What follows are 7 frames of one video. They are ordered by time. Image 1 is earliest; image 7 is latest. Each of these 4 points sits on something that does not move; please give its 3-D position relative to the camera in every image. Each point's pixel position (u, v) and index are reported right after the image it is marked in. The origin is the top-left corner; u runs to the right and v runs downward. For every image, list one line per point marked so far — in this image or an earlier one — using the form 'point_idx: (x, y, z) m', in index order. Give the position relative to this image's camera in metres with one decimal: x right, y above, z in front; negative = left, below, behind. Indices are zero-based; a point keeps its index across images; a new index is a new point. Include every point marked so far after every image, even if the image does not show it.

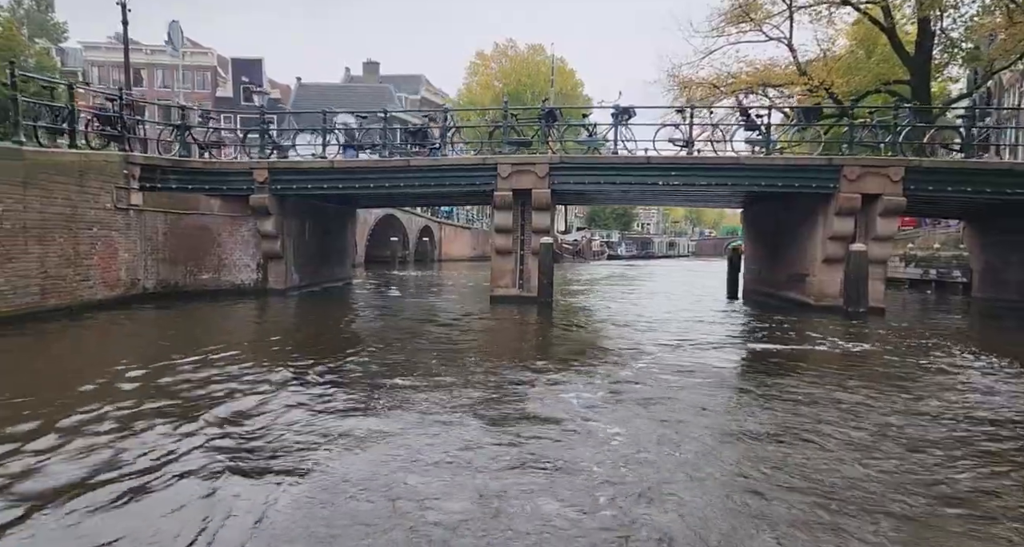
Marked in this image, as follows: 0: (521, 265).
0: (+0.2, +0.2, +16.2) m
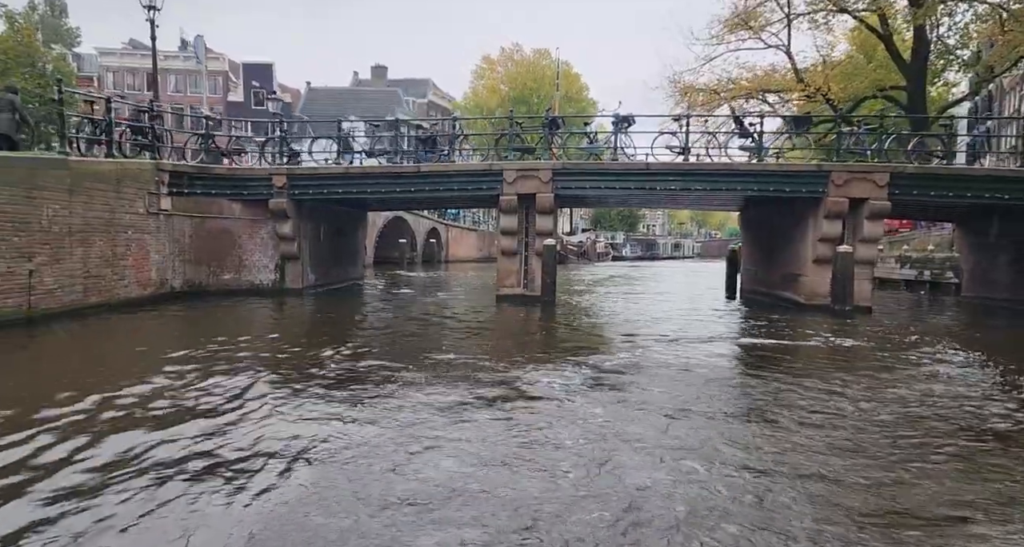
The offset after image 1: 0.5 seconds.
0: (+0.4, +0.2, +17.0) m
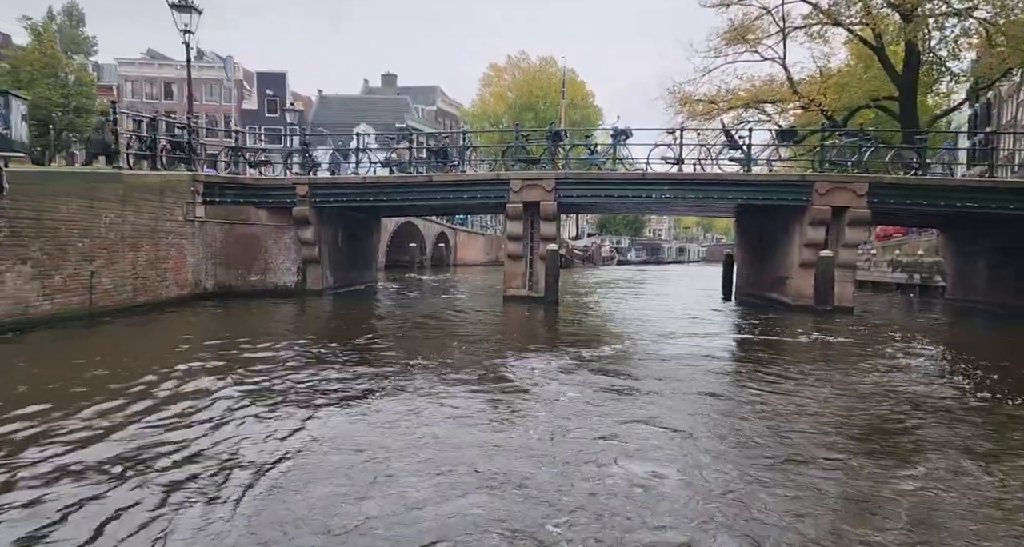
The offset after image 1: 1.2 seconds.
0: (+0.5, +0.2, +18.1) m
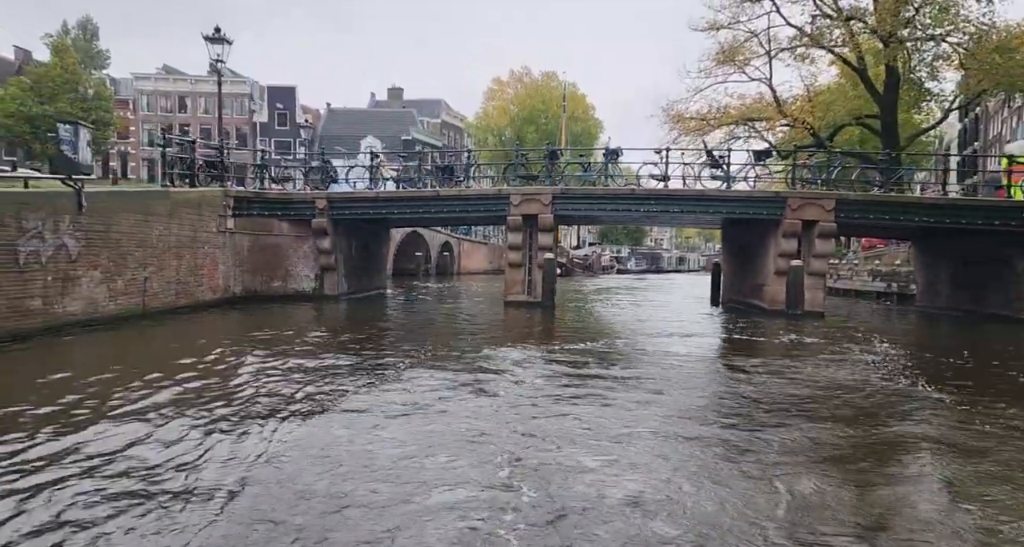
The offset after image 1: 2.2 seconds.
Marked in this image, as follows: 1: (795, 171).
0: (+0.5, -0.1, +19.7) m
1: (+8.3, +3.0, +18.6) m
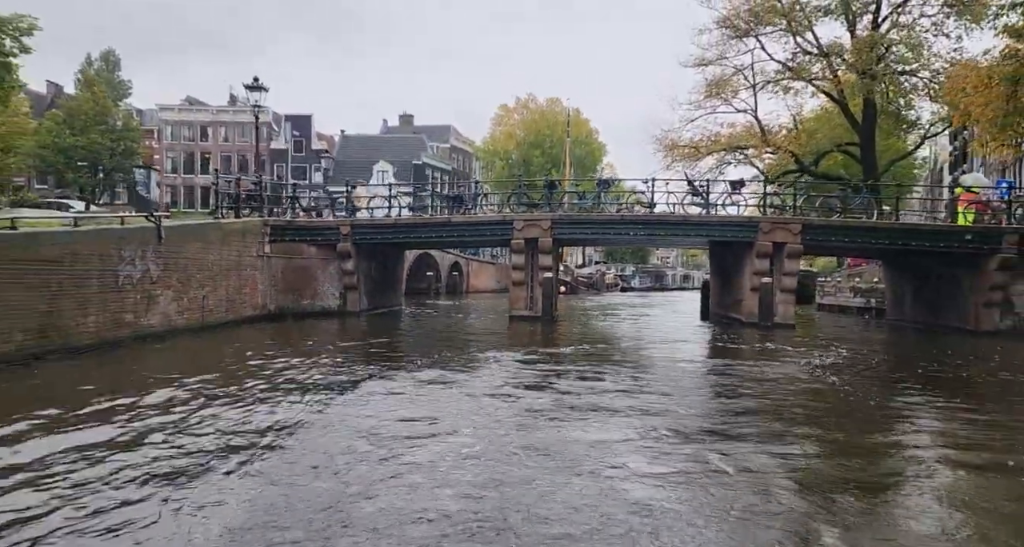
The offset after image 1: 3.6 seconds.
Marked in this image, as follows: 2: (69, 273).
0: (+0.7, -0.7, +21.9) m
1: (+8.4, +2.5, +20.8) m
2: (-7.2, 0.0, +10.4) m
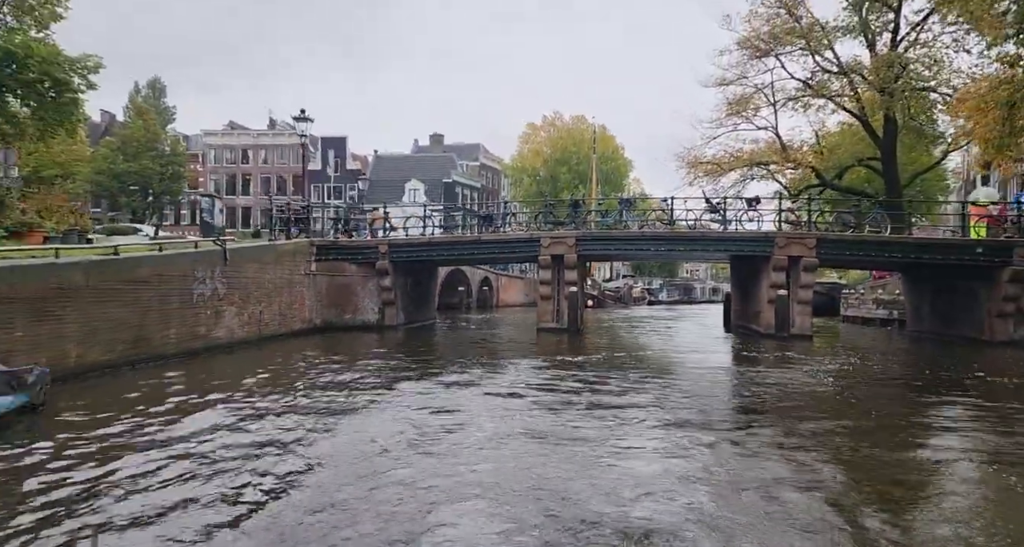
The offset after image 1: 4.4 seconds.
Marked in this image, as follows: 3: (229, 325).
0: (+1.7, -1.2, +23.2) m
1: (+9.3, +2.1, +21.7) m
2: (-6.8, -0.3, +12.0) m
3: (-6.6, -1.2, +14.9) m
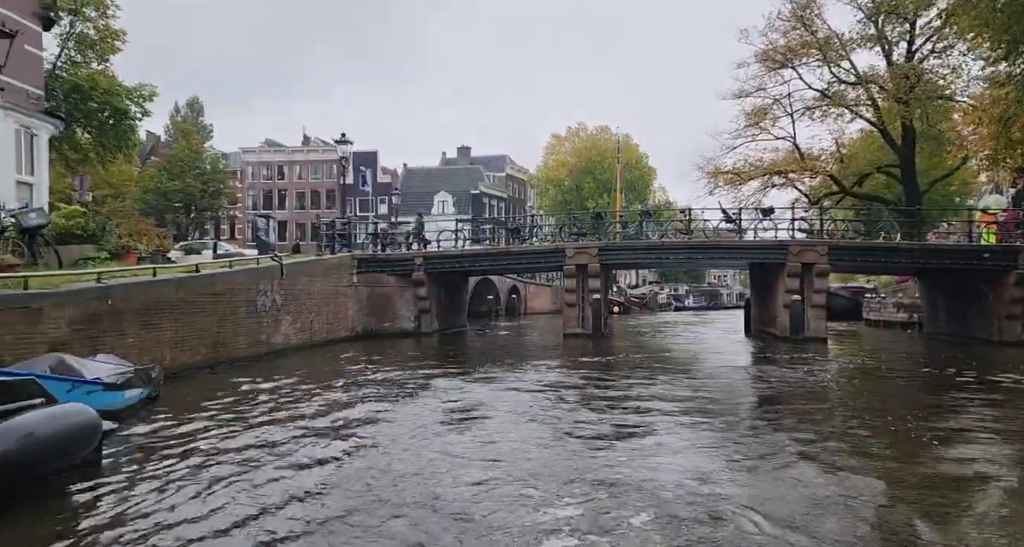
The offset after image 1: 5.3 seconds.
0: (+2.7, -1.5, +24.5) m
1: (+10.3, +1.8, +22.8) m
2: (-6.2, -0.6, +13.7) m
3: (-5.9, -1.5, +16.6) m
